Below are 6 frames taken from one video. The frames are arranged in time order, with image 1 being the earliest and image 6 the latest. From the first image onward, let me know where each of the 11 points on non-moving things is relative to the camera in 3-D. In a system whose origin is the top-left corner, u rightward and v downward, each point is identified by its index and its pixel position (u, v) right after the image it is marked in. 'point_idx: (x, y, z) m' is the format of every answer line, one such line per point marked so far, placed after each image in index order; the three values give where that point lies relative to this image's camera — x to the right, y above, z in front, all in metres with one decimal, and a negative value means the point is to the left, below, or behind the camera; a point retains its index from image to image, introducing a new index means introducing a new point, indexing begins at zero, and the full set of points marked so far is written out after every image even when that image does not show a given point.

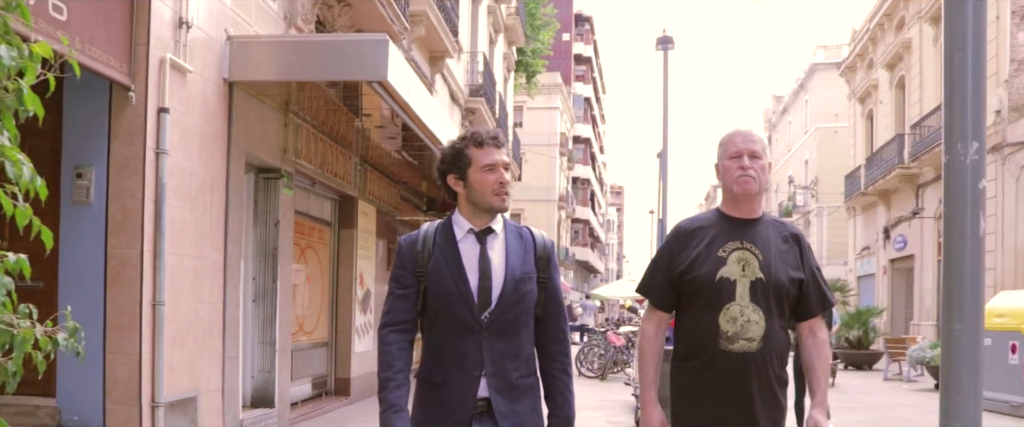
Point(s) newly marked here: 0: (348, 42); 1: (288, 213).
0: (-1.3, +1.3, +7.7) m
1: (-2.1, 0.0, +9.5) m
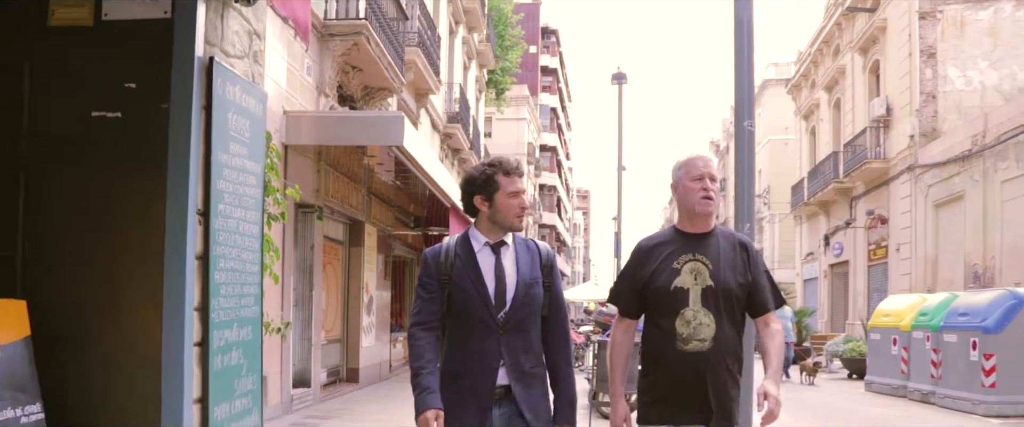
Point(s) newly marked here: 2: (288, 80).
0: (-1.5, +1.0, +10.6) m
1: (-2.4, -0.3, +12.3) m
2: (-2.4, +1.5, +11.0) m
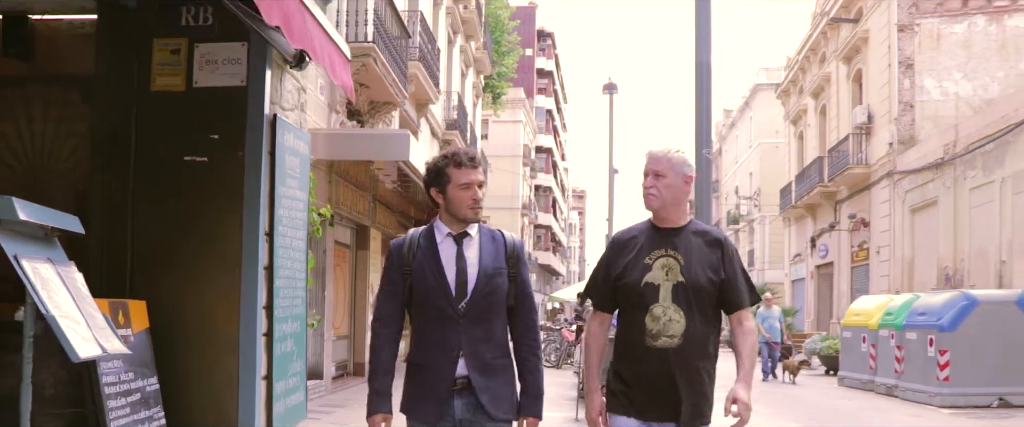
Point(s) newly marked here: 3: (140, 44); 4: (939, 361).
0: (-1.5, +0.9, +11.7) m
1: (-2.4, -0.4, +13.4) m
2: (-2.5, +1.4, +12.1) m
3: (-2.1, +0.9, +5.8) m
4: (+5.8, -2.0, +13.7) m
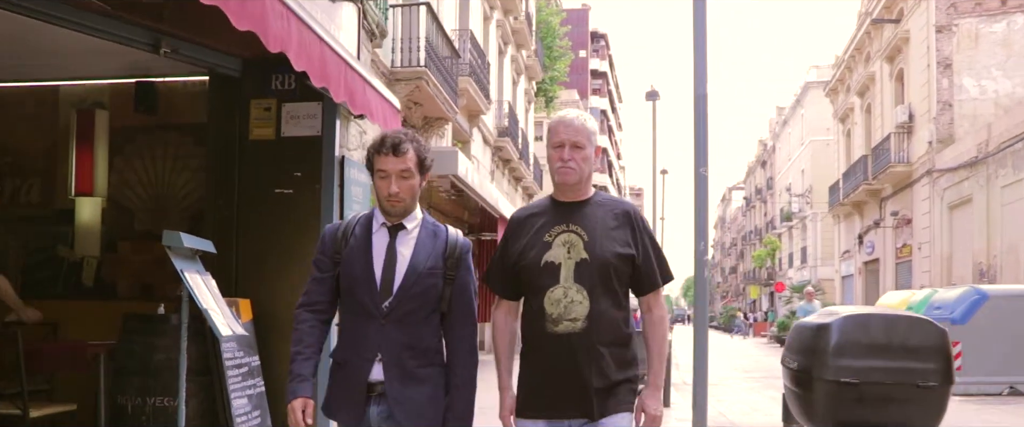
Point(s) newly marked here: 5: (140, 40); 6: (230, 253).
0: (-1.0, +0.8, +13.1) m
1: (-1.8, -0.5, +14.9) m
2: (-2.0, +1.3, +13.6) m
3: (-2.0, +0.8, +7.3) m
4: (+6.4, -2.0, +14.7) m
5: (-2.2, +1.0, +5.8) m
6: (-2.0, -0.3, +7.2) m
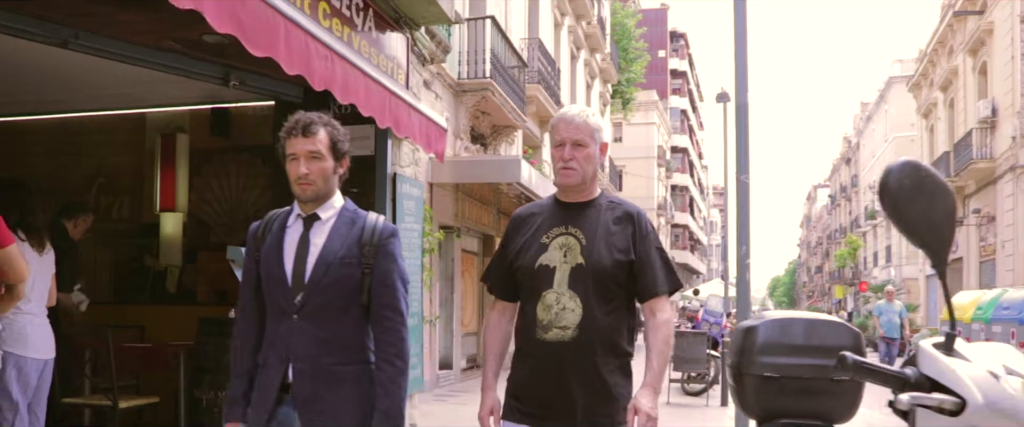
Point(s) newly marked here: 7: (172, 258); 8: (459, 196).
0: (-0.2, +0.7, +13.7) m
1: (-0.8, -0.6, +15.5) m
2: (-1.1, +1.2, +14.3) m
3: (-1.7, +0.7, +8.0) m
4: (+7.4, -2.0, +14.7) m
5: (-1.9, +0.9, +6.5) m
6: (-1.7, -0.4, +7.9) m
7: (-2.9, -0.4, +8.5) m
8: (-0.8, +0.2, +15.6) m
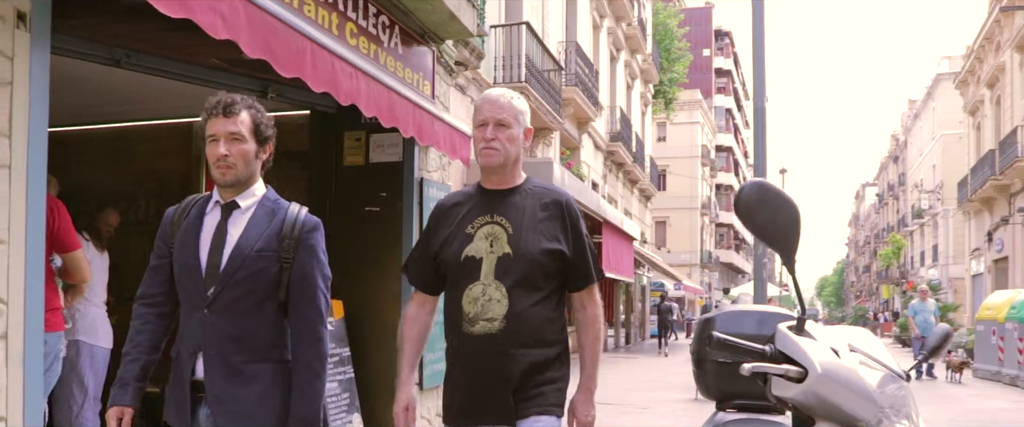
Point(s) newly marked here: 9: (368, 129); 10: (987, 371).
0: (+0.2, +0.7, +14.1) m
1: (-0.3, -0.6, +16.0) m
2: (-0.7, +1.1, +14.7) m
3: (-1.5, +0.7, +8.5) m
4: (+7.9, -2.0, +14.7) m
5: (-1.8, +0.9, +7.0) m
6: (-1.5, -0.4, +8.4) m
7: (-2.6, -0.4, +9.0) m
8: (-0.3, +0.2, +16.0) m
9: (-1.2, +0.7, +8.4) m
10: (+8.5, -2.8, +17.9) m
